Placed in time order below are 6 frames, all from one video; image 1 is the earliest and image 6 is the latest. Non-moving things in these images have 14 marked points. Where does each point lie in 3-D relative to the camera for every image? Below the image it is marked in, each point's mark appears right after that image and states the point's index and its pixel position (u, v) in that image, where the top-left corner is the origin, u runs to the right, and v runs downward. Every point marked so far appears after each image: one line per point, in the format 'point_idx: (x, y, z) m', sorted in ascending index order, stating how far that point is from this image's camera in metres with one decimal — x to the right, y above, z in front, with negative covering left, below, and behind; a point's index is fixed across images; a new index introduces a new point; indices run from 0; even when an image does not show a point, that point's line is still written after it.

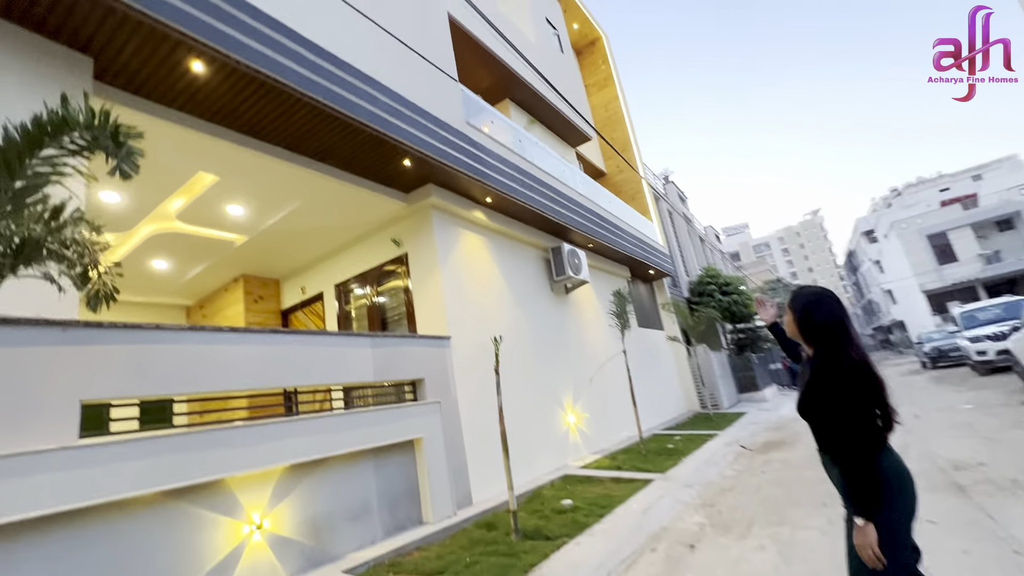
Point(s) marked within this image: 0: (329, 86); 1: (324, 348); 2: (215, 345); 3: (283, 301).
0: (-1.8, +2.0, +4.6) m
1: (-1.8, -0.6, +4.4) m
2: (-2.3, -0.4, +3.6) m
3: (-4.0, -0.2, +8.3) m
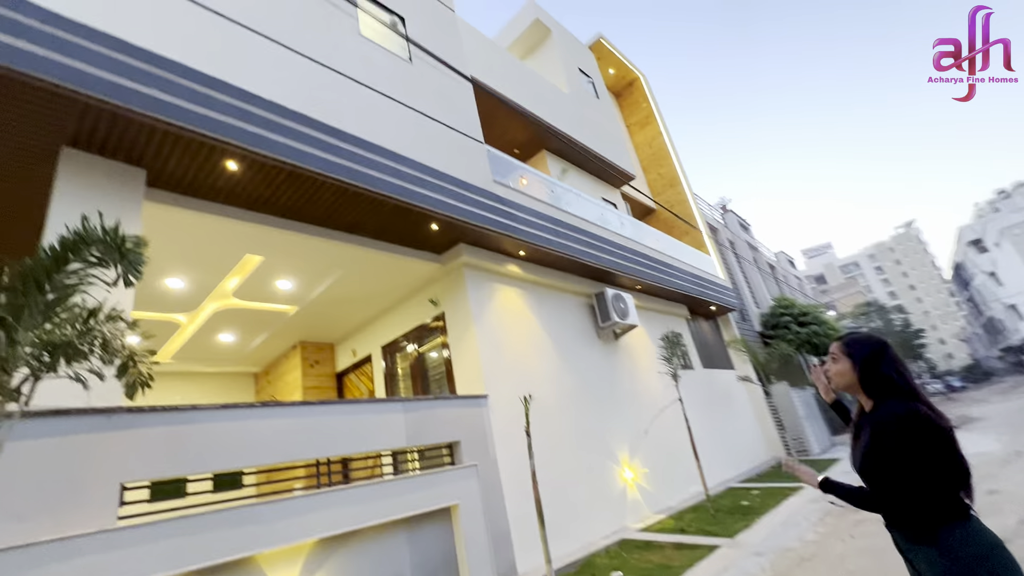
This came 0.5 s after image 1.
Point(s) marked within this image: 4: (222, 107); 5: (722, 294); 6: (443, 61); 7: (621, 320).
0: (-1.7, +1.3, +4.9) m
1: (-1.5, -1.2, +4.5) m
2: (-2.2, -1.1, +3.8) m
3: (-3.2, -1.4, +8.6) m
4: (-2.5, +1.6, +4.1) m
5: (+5.7, -0.2, +12.7) m
6: (-1.1, +3.5, +7.2) m
7: (+1.9, -0.6, +8.3) m
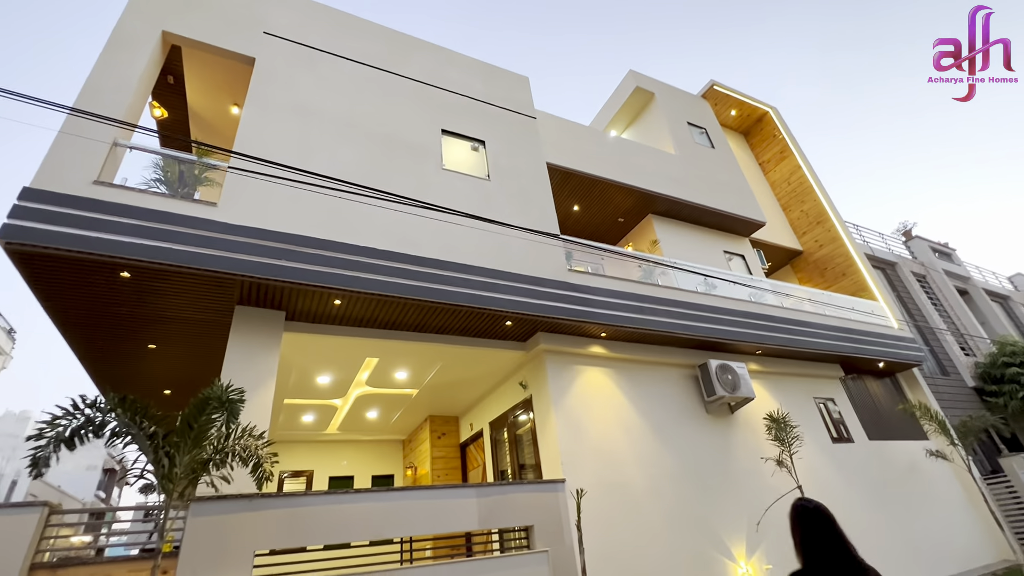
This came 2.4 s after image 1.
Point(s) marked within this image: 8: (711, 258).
0: (-1.1, 0.0, +6.0) m
1: (-0.9, -2.4, +5.3) m
2: (-1.8, -2.3, +4.9) m
3: (-1.0, -3.0, +9.7) m
4: (-2.2, +0.3, +5.5) m
5: (+8.6, -1.3, +10.6) m
6: (+0.2, +2.1, +8.2) m
7: (+3.6, -1.7, +7.7) m
8: (+4.9, +0.8, +11.5) m
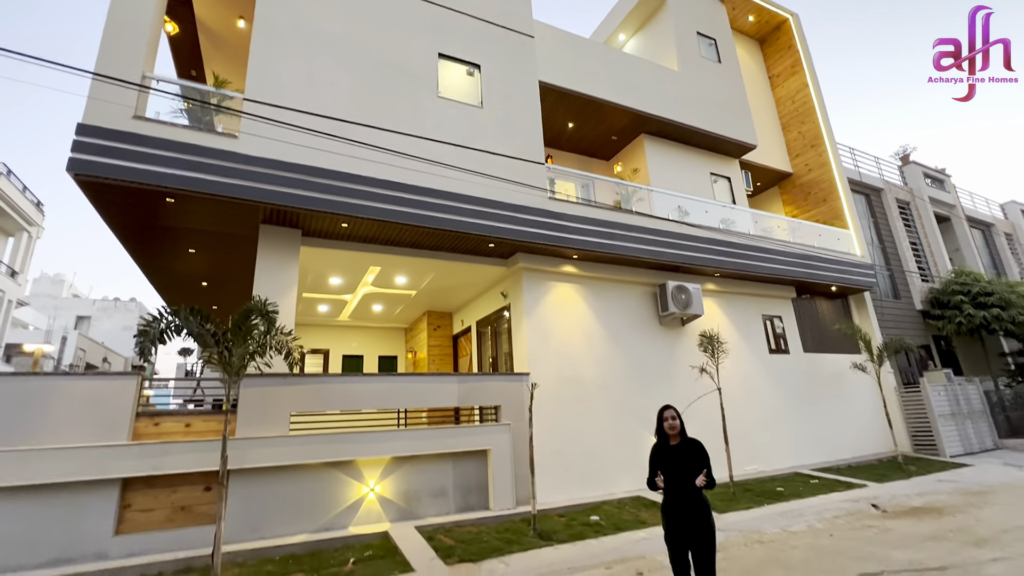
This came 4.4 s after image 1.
0: (-1.3, +1.1, +7.0) m
1: (-1.3, -1.4, +6.9) m
2: (-2.2, -1.3, +6.5) m
3: (-1.4, -1.0, +11.3) m
4: (-2.4, +1.3, +6.5) m
5: (+8.4, +0.4, +11.7) m
6: (0.0, +3.6, +8.6) m
7: (+3.2, -0.4, +9.0) m
8: (+4.7, +2.8, +12.1) m
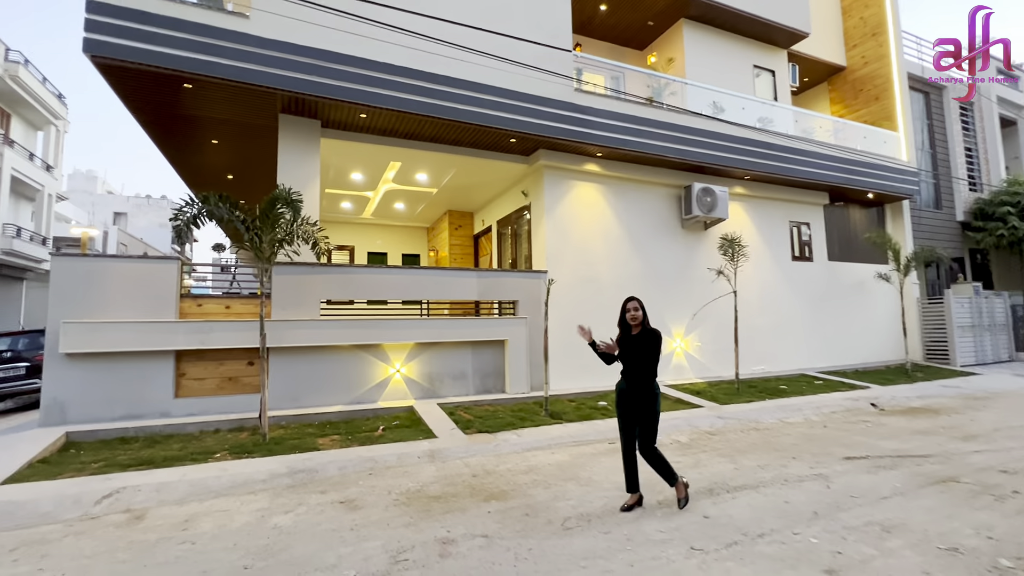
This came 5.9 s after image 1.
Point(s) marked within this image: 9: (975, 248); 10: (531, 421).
0: (-1.0, +2.7, +6.8) m
1: (-1.0, +0.2, +7.2) m
2: (-1.9, +0.2, +6.8) m
3: (-0.9, +1.4, +11.4) m
4: (-2.1, +2.8, +6.3) m
5: (+8.9, +2.5, +11.1) m
6: (+0.5, +5.3, +7.8) m
7: (+3.6, +1.4, +8.9) m
8: (+5.3, +5.1, +11.1) m
9: (+13.1, +1.1, +13.3) m
10: (+0.3, -1.7, +6.2) m
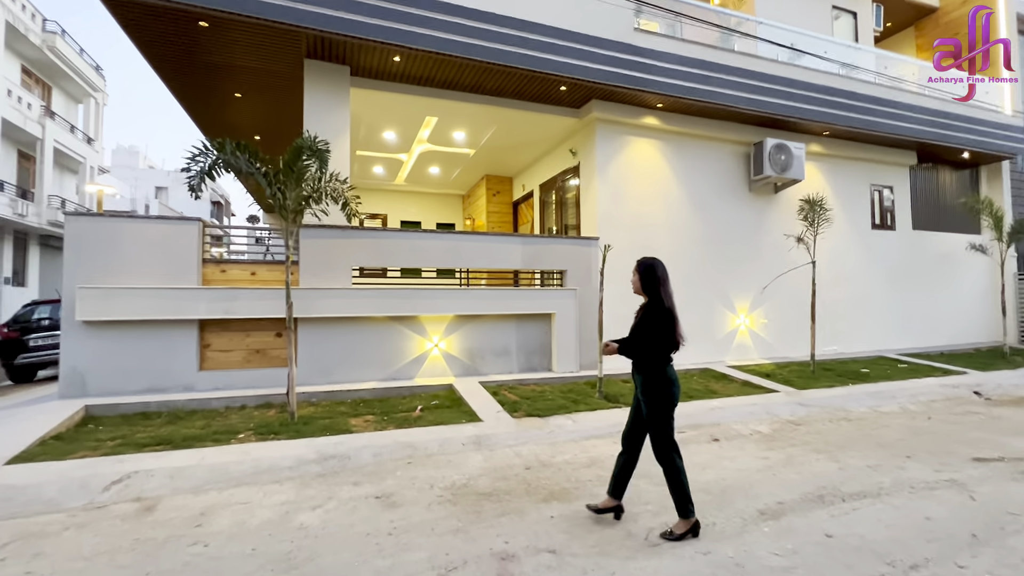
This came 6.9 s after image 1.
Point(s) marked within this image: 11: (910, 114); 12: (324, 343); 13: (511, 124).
0: (-0.4, +3.1, +5.9) m
1: (-0.4, +0.6, +6.5) m
2: (-1.3, +0.6, +6.1) m
3: (0.0, +2.1, +10.7) m
4: (-1.5, +3.2, +5.5) m
5: (+9.8, +3.1, +9.7) m
6: (+1.2, +5.8, +6.8) m
7: (+4.4, +1.9, +7.8) m
8: (+6.3, +5.7, +9.8) m
9: (+14.1, +1.8, +11.6) m
10: (+0.8, -1.3, +5.5) m
11: (+7.5, +3.3, +8.8) m
12: (-2.3, -0.7, +5.8) m
13: (0.0, +2.7, +7.7) m
